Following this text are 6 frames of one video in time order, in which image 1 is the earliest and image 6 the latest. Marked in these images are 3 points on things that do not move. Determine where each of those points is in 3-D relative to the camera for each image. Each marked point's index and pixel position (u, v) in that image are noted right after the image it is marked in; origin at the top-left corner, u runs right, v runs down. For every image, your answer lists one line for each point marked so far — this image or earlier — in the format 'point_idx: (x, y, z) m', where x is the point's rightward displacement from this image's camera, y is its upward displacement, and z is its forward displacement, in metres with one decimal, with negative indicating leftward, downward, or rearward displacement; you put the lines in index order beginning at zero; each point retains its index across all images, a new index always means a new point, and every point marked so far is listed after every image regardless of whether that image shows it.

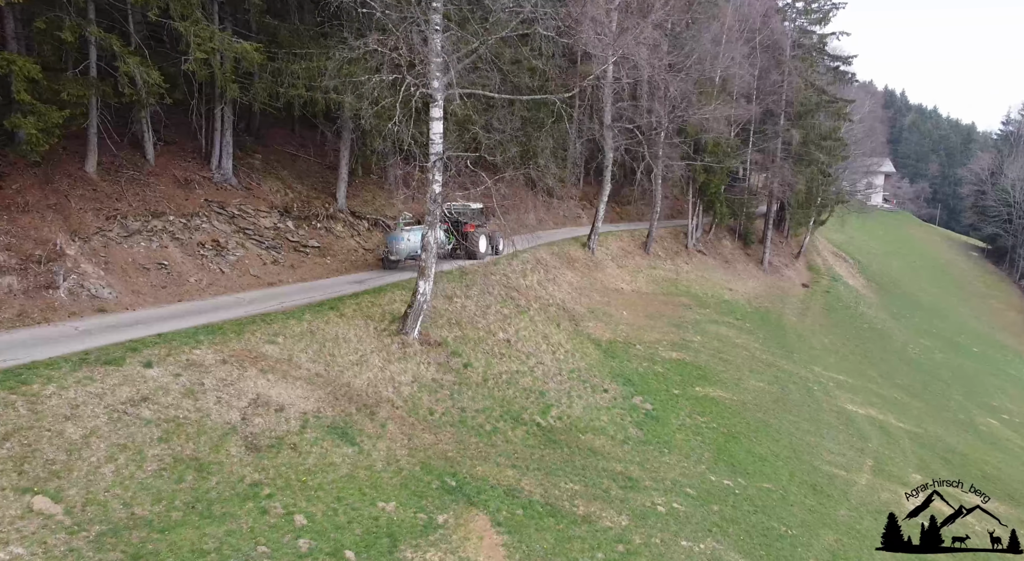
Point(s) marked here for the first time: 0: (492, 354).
0: (-0.5, -1.7, +16.4) m
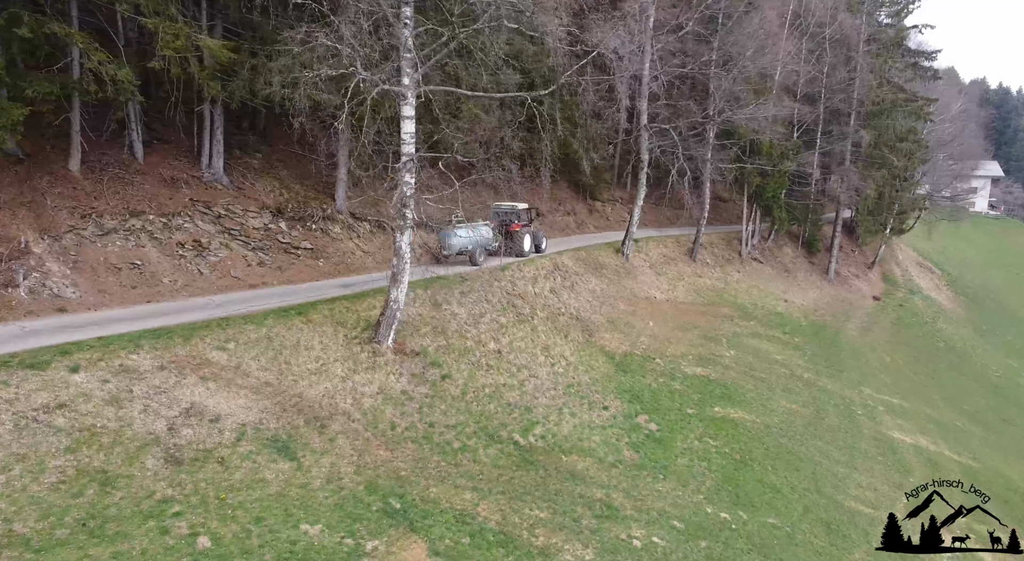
0: (-0.7, -1.9, +15.5) m
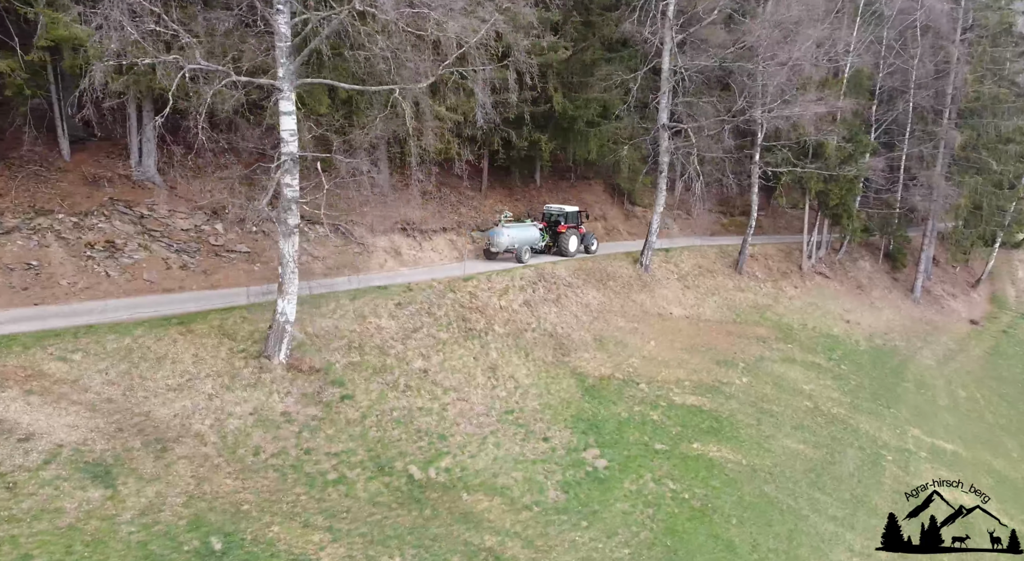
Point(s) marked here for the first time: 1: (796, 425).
0: (-2.4, -2.1, +14.2) m
1: (+7.9, -4.0, +19.7) m
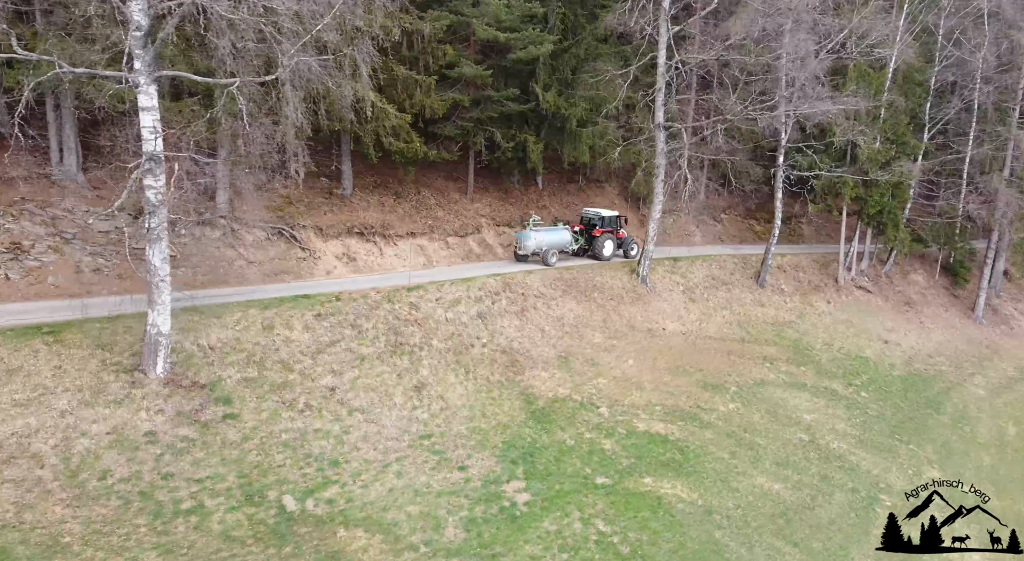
0: (-4.1, -2.3, +13.1) m
1: (+6.6, -4.4, +17.6) m
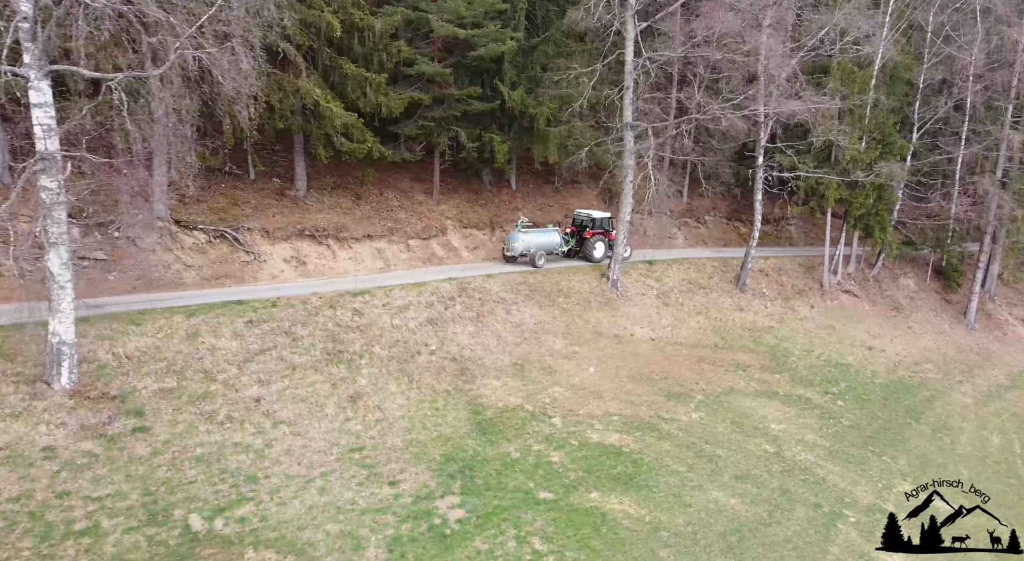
0: (-5.3, -2.4, +12.5) m
1: (+5.4, -4.6, +16.9) m
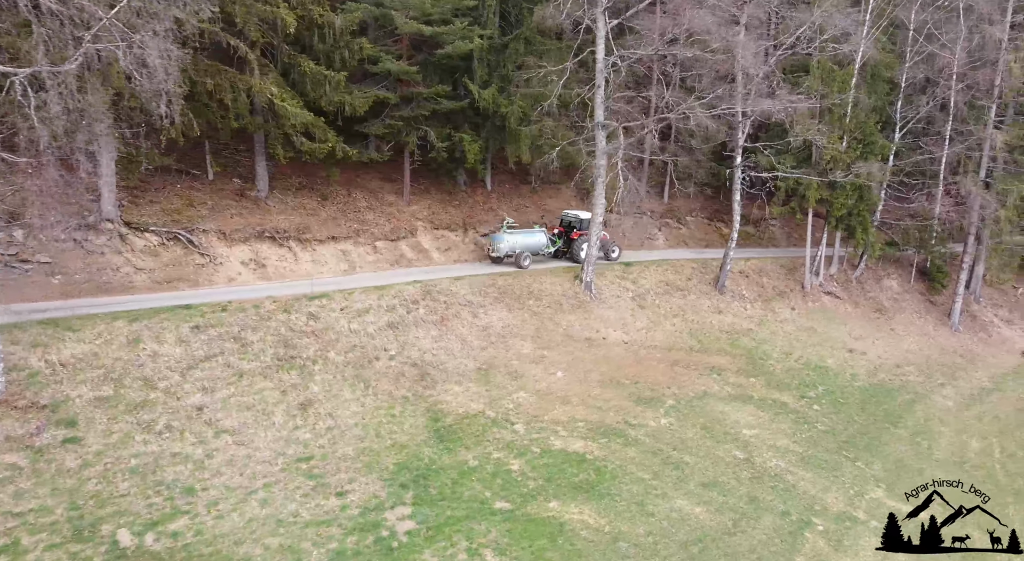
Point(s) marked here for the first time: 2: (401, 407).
0: (-6.2, -2.5, +12.1) m
1: (+4.5, -4.6, +16.5) m
2: (-2.4, -2.7, +15.5) m
